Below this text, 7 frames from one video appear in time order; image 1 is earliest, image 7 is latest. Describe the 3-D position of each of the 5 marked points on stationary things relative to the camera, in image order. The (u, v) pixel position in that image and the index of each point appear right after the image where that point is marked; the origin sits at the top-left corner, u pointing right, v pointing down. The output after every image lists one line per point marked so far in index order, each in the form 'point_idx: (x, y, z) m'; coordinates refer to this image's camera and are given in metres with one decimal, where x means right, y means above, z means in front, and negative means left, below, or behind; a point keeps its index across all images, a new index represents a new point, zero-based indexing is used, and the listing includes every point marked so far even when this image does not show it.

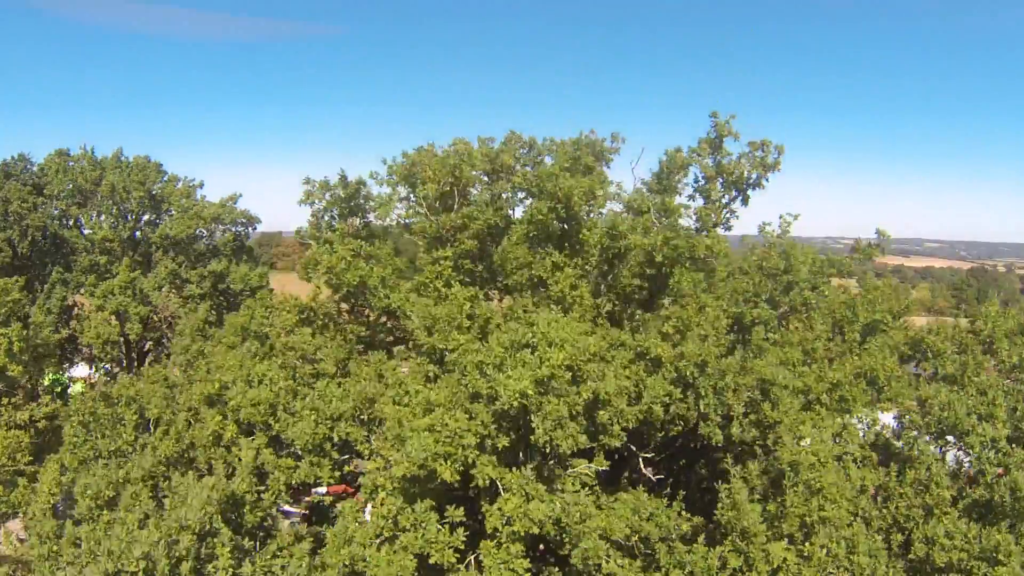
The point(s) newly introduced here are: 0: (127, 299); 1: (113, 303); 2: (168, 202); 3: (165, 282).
0: (-7.8, -0.3, +11.3) m
1: (-7.9, -0.4, +11.0) m
2: (-7.6, +1.9, +12.1) m
3: (-7.3, +0.1, +11.6) m
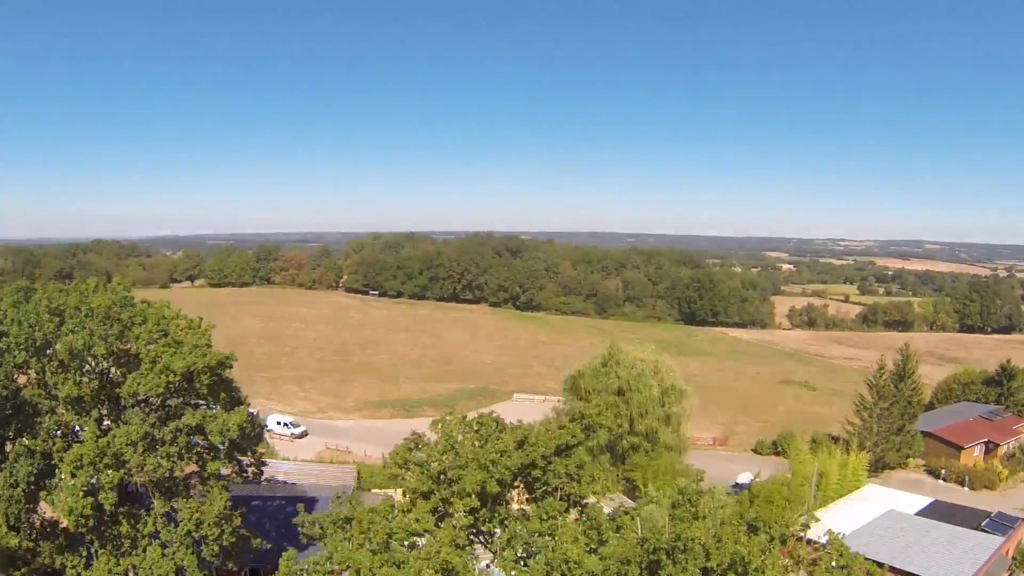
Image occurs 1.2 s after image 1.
0: (-7.9, -3.4, +10.6) m
1: (-8.0, -3.5, +10.4) m
2: (-7.7, -1.2, +11.4) m
3: (-7.4, -3.0, +10.9) m
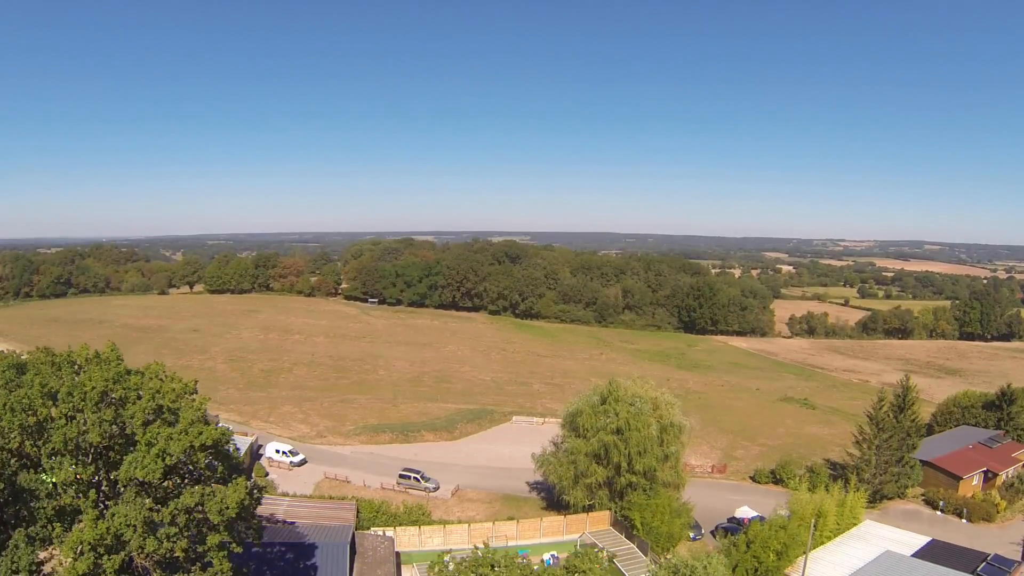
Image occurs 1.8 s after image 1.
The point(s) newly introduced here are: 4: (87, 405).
0: (-7.9, -5.1, +10.6) m
1: (-8.0, -5.2, +10.3) m
2: (-7.8, -2.9, +11.4) m
3: (-7.4, -4.6, +10.9) m
4: (-8.6, -2.4, +11.1) m
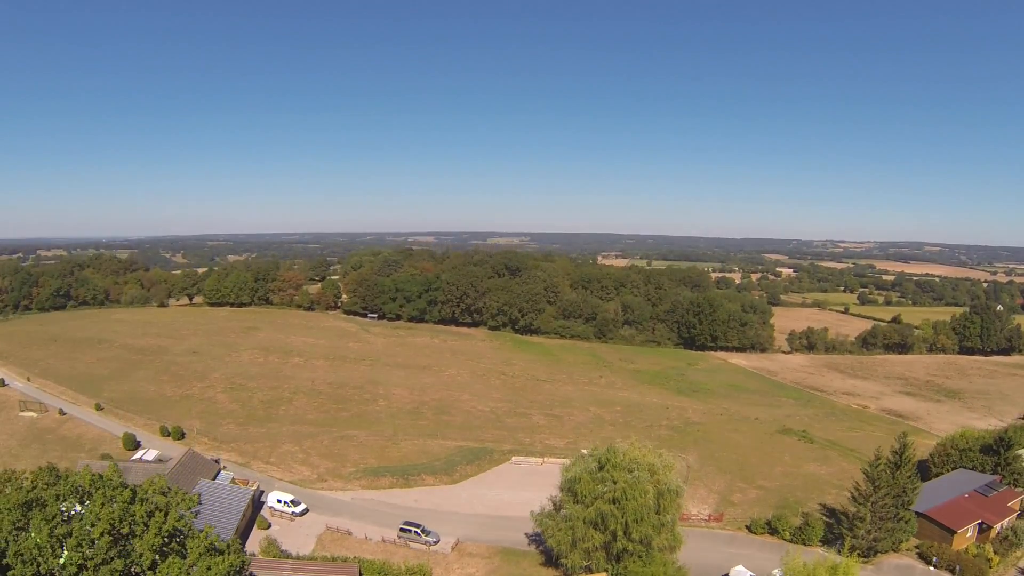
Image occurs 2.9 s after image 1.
0: (-8.0, -8.1, +10.8) m
1: (-8.1, -8.2, +10.5) m
2: (-7.9, -5.8, +11.4) m
3: (-7.5, -7.6, +11.0) m
4: (-8.7, -5.3, +11.2) m
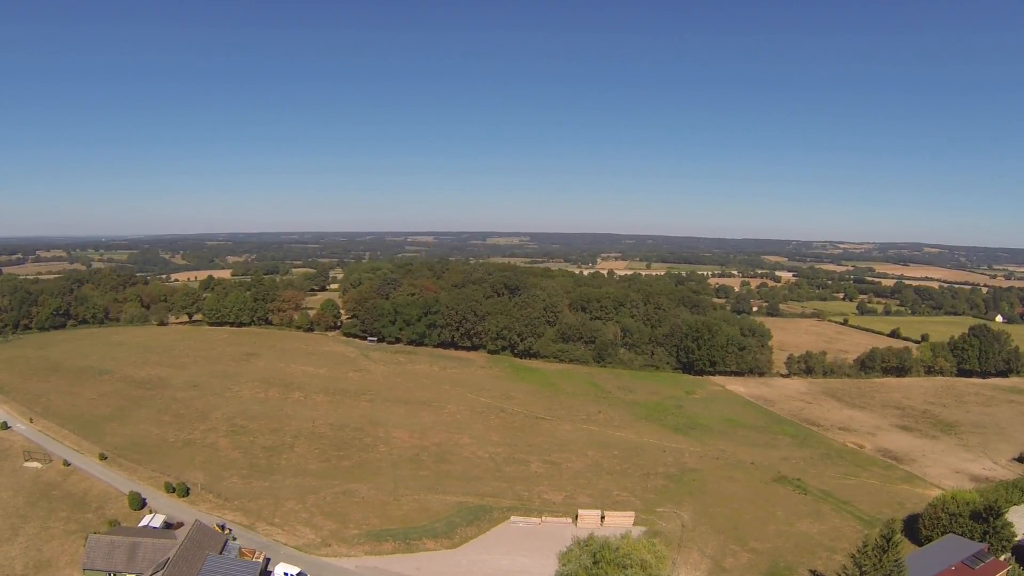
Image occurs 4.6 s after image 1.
0: (-8.1, -12.8, +11.4) m
1: (-8.2, -12.9, +11.2) m
2: (-8.0, -10.5, +11.9) m
3: (-7.6, -12.4, +11.6) m
4: (-8.8, -10.1, +11.7) m
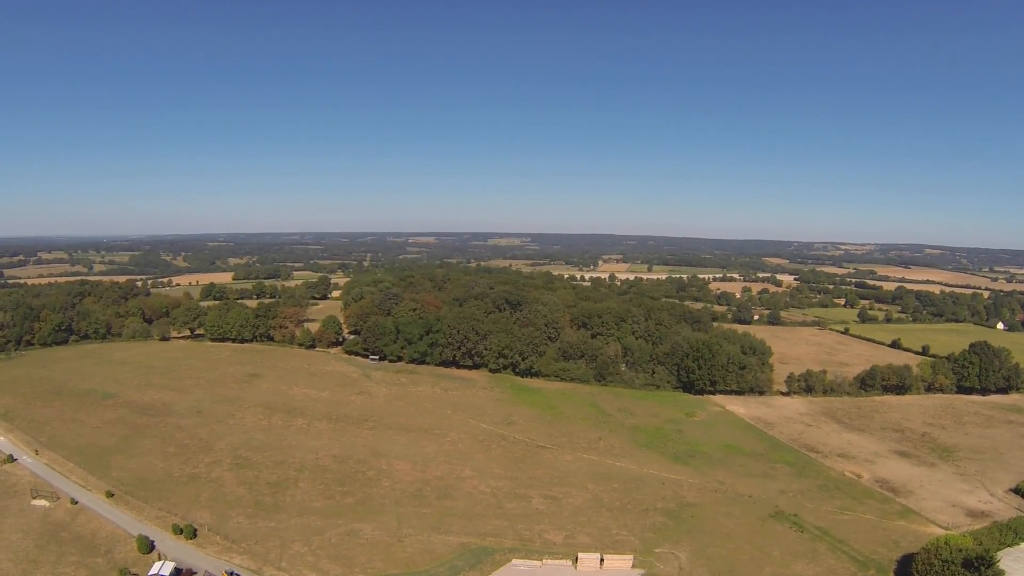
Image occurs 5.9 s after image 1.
0: (-8.1, -16.5, +12.1) m
1: (-8.2, -16.6, +11.8) m
2: (-8.0, -14.2, +12.5) m
3: (-7.6, -16.0, +12.3) m
4: (-8.8, -13.7, +12.2) m
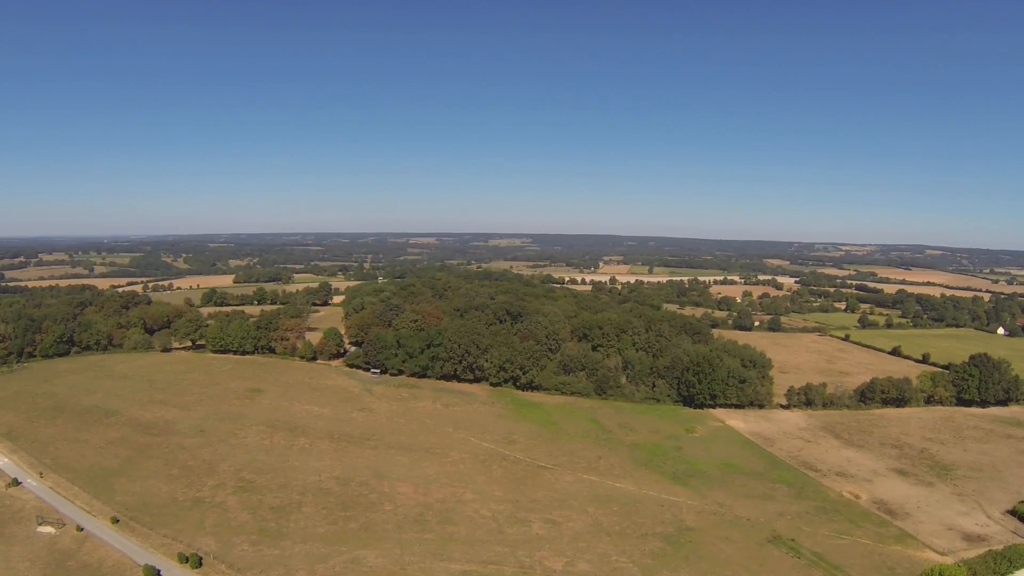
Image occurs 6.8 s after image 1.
0: (-8.1, -19.1, +12.6) m
1: (-8.2, -19.3, +12.4) m
2: (-8.0, -16.8, +13.0) m
3: (-7.6, -18.7, +12.8) m
4: (-8.8, -16.4, +12.7) m
